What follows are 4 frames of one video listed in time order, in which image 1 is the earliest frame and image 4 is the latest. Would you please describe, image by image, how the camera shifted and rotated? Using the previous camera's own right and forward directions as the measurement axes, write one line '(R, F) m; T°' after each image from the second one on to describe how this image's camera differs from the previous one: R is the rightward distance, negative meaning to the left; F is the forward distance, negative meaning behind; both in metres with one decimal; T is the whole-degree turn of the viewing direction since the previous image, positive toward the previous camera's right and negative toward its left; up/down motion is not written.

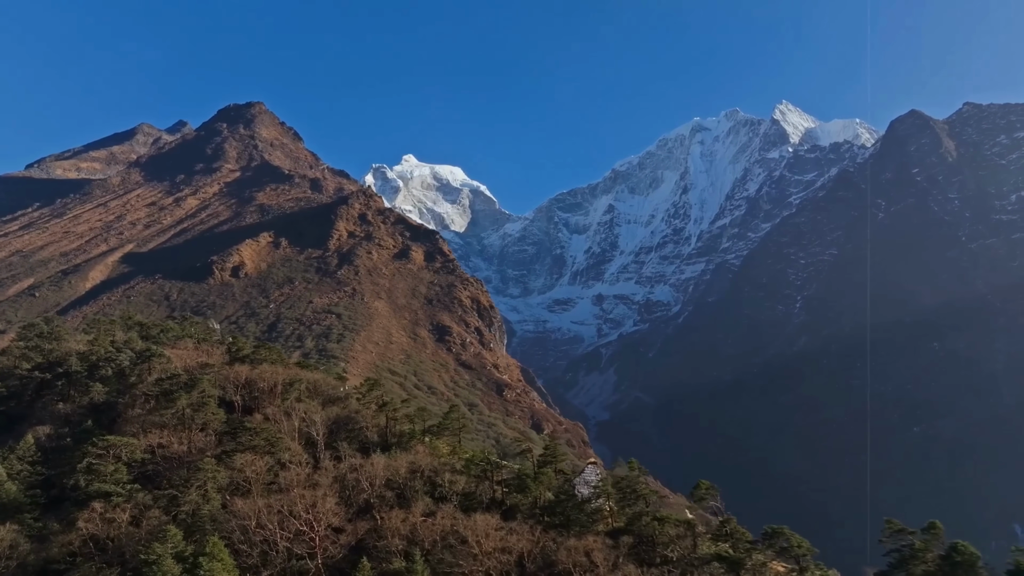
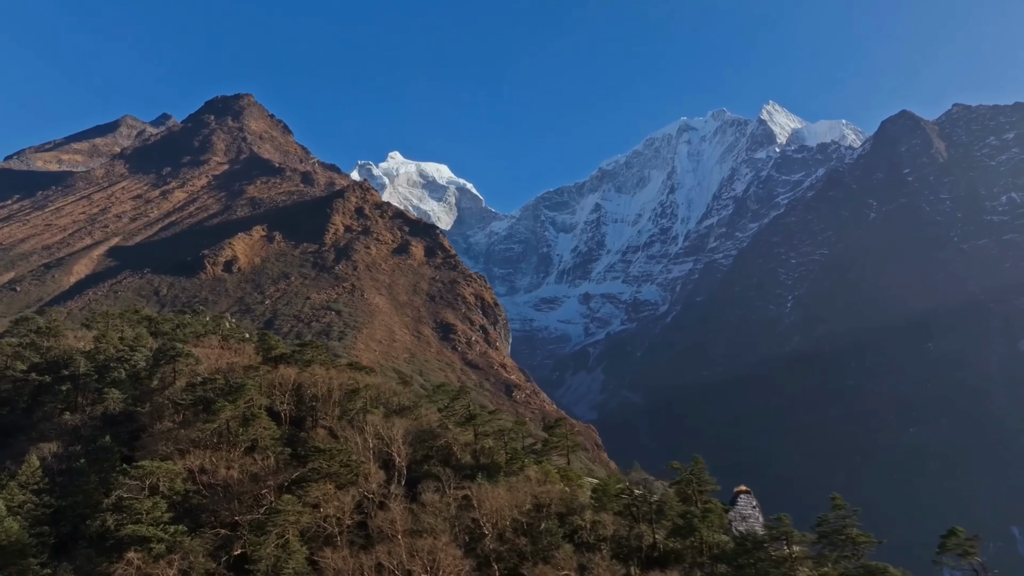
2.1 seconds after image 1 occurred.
(-2.6, +3.0) m; +1°
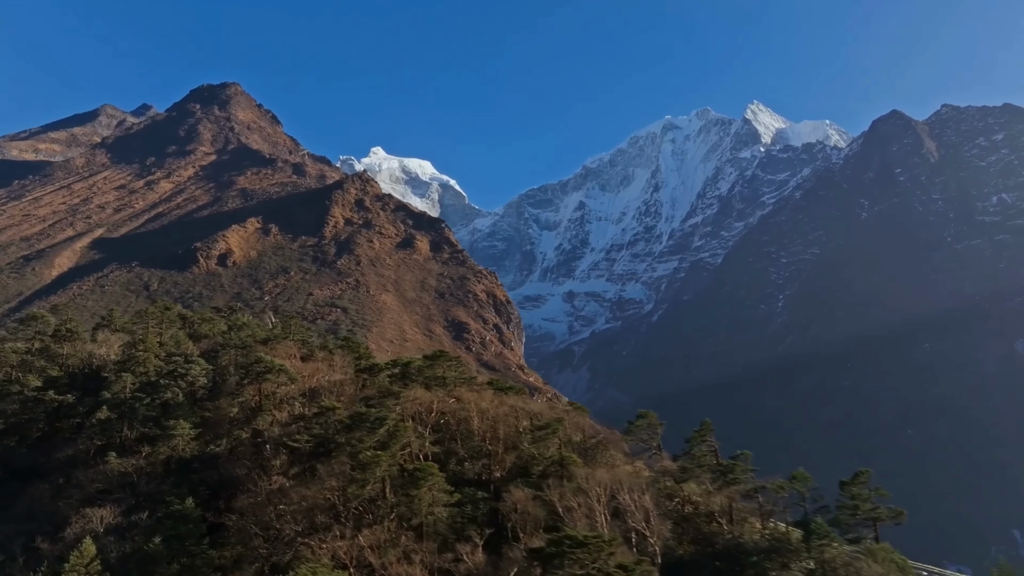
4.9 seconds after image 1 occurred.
(-3.9, +4.3) m; +2°
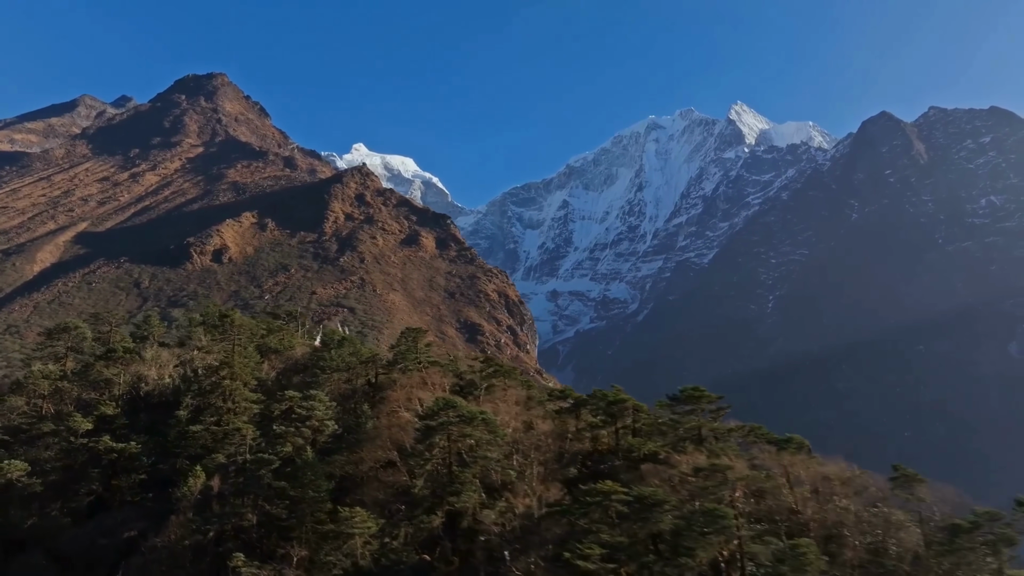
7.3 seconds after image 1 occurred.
(-3.7, +3.8) m; +2°
